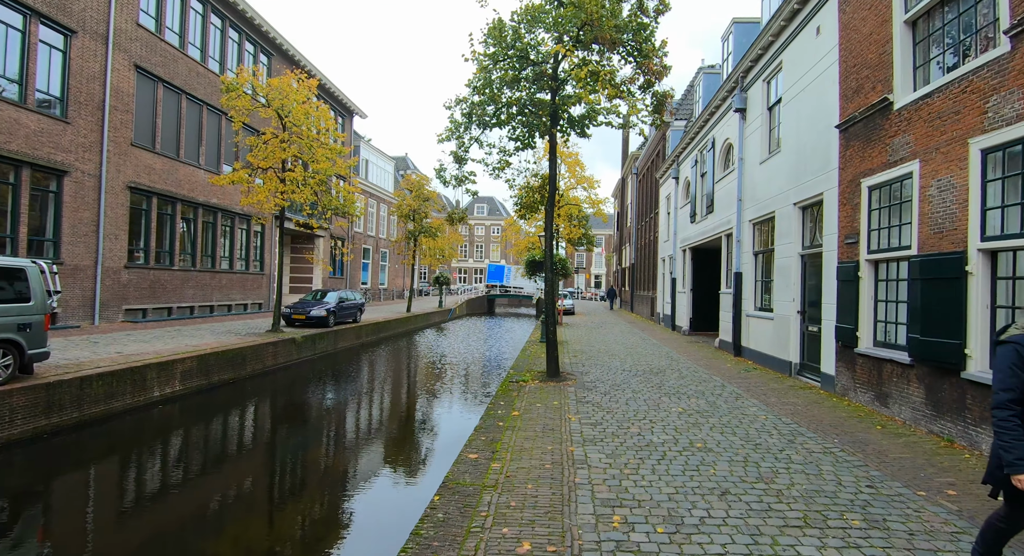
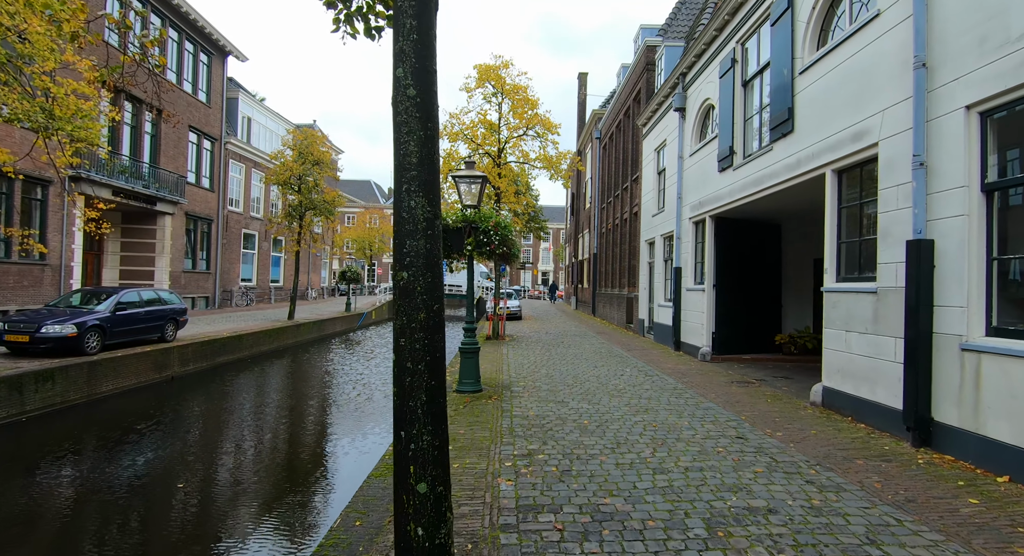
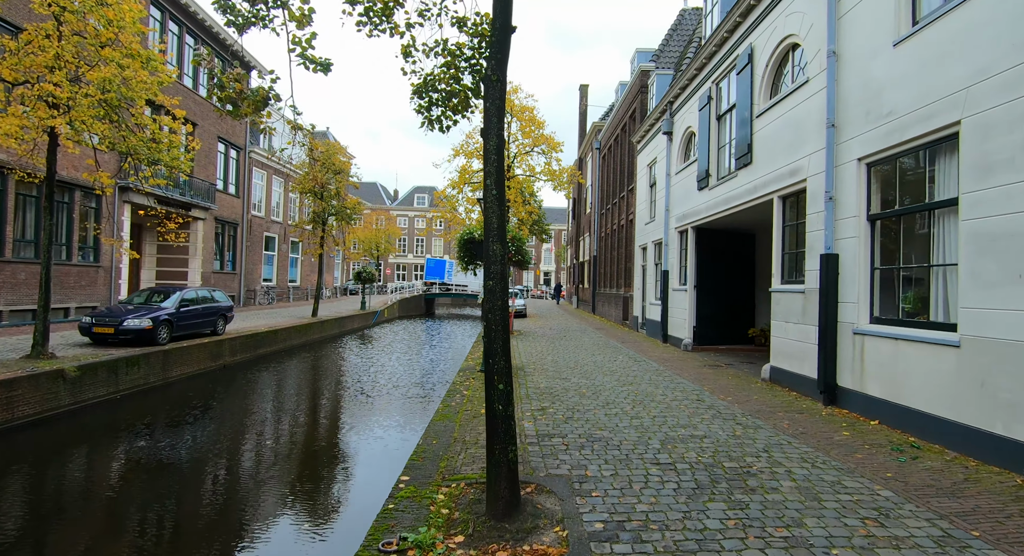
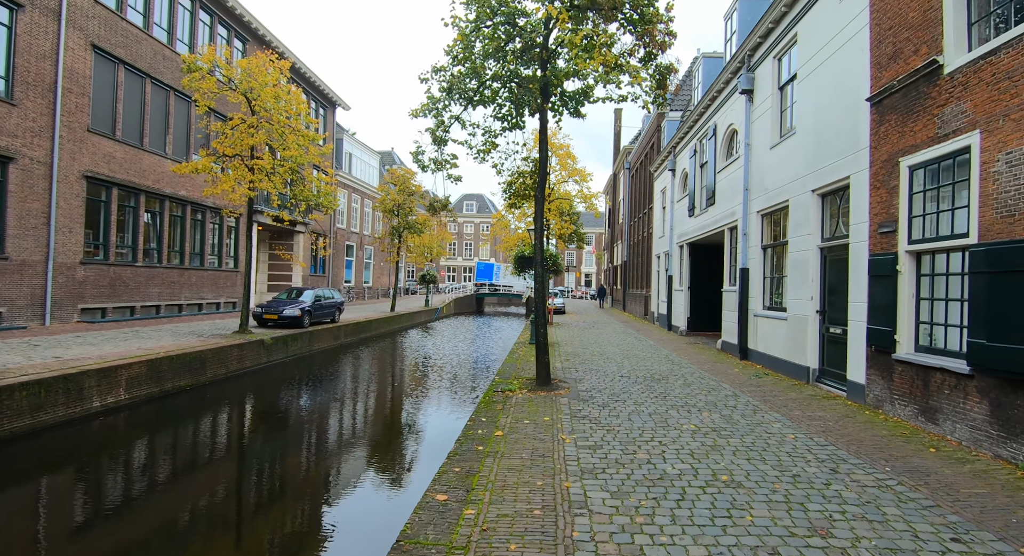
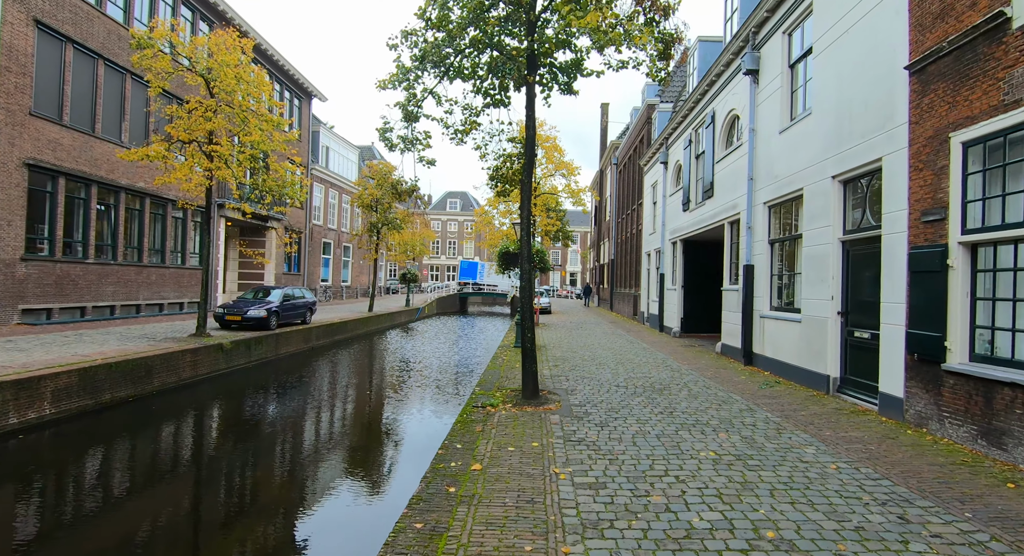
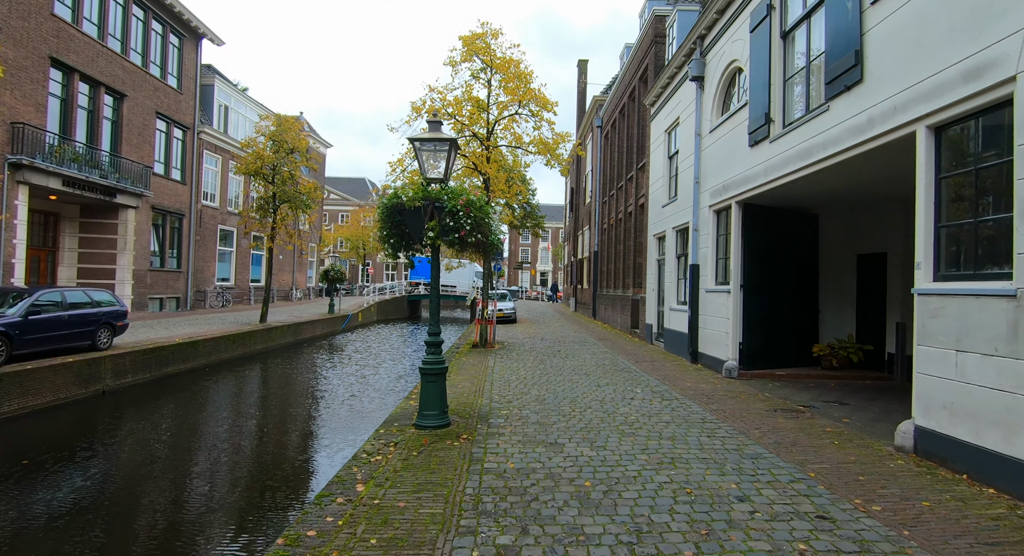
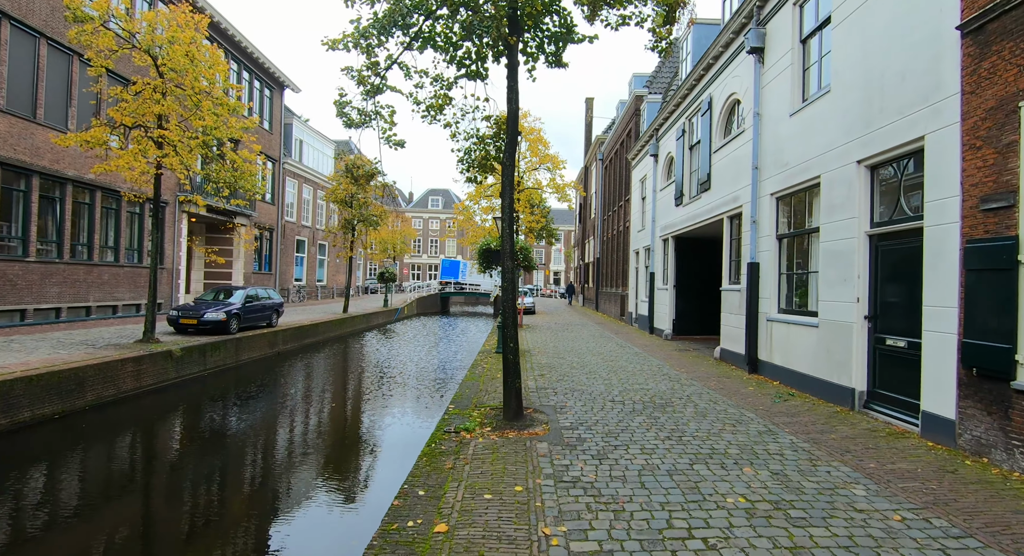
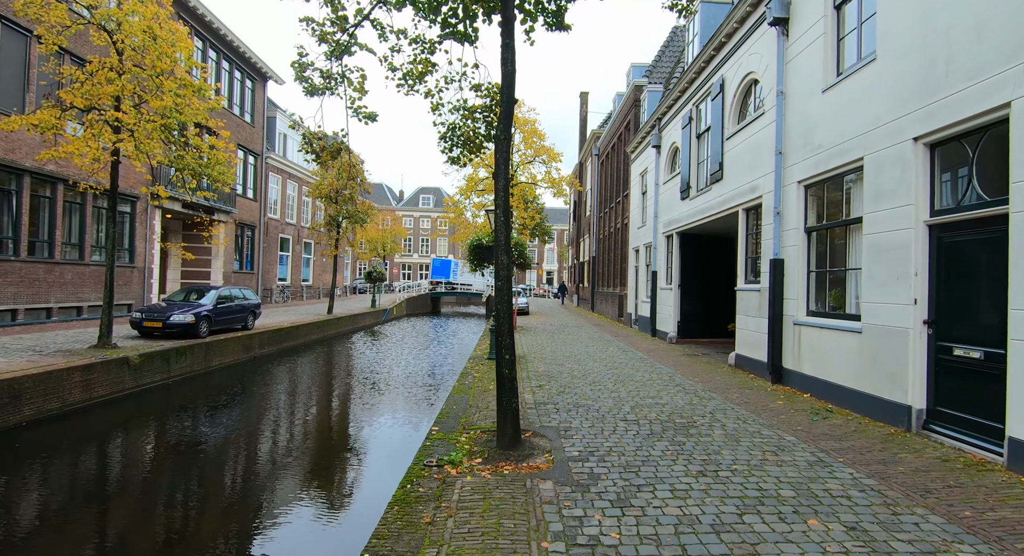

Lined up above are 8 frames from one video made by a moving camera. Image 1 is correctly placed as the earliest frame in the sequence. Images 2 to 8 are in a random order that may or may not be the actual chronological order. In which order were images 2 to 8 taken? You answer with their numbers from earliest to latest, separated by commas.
4, 5, 7, 8, 3, 2, 6
